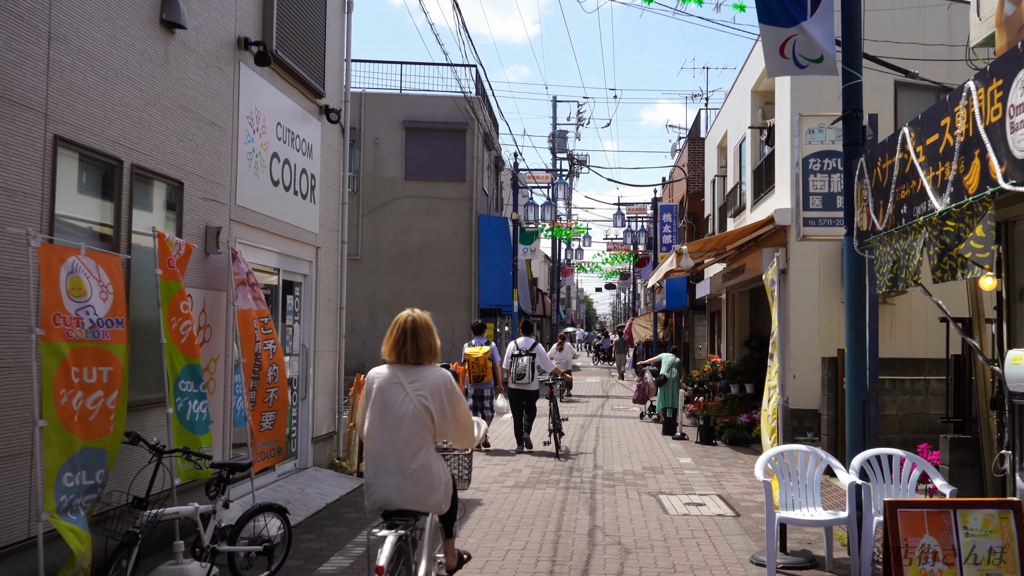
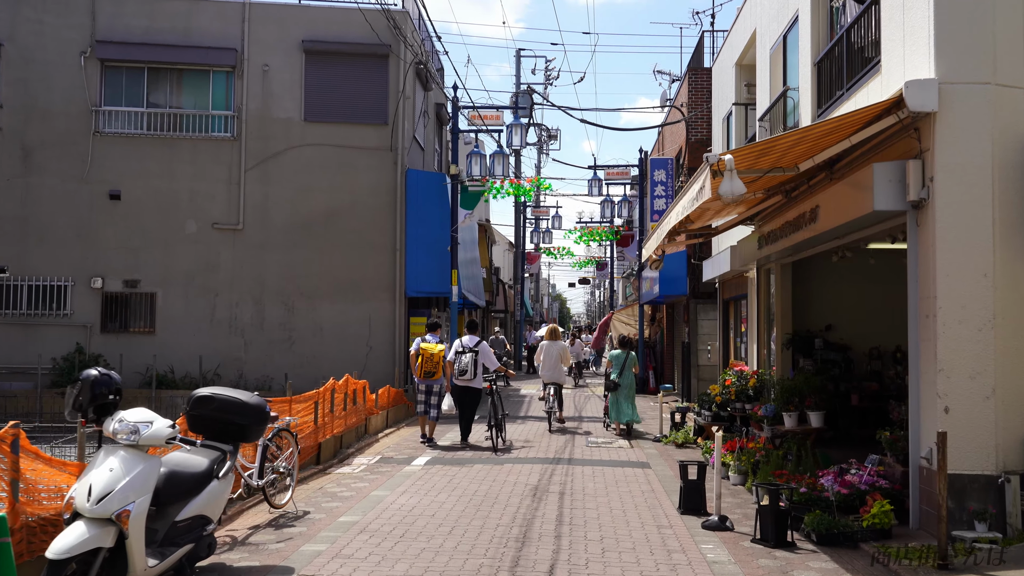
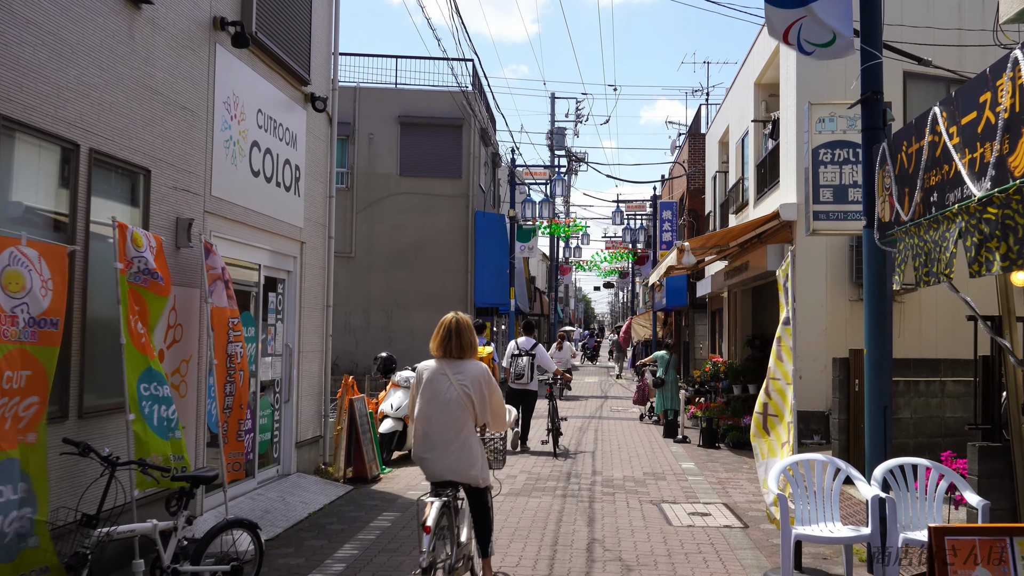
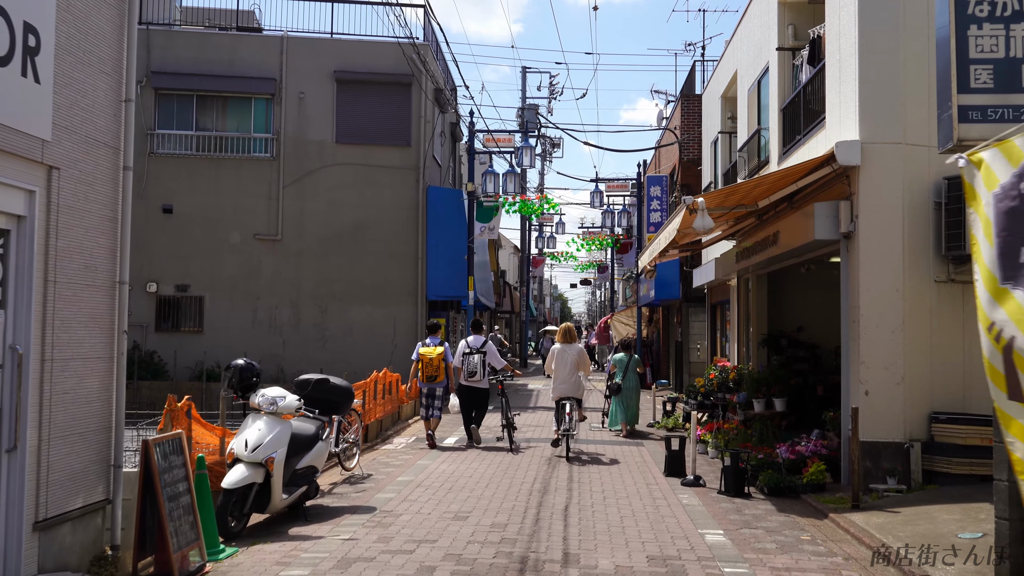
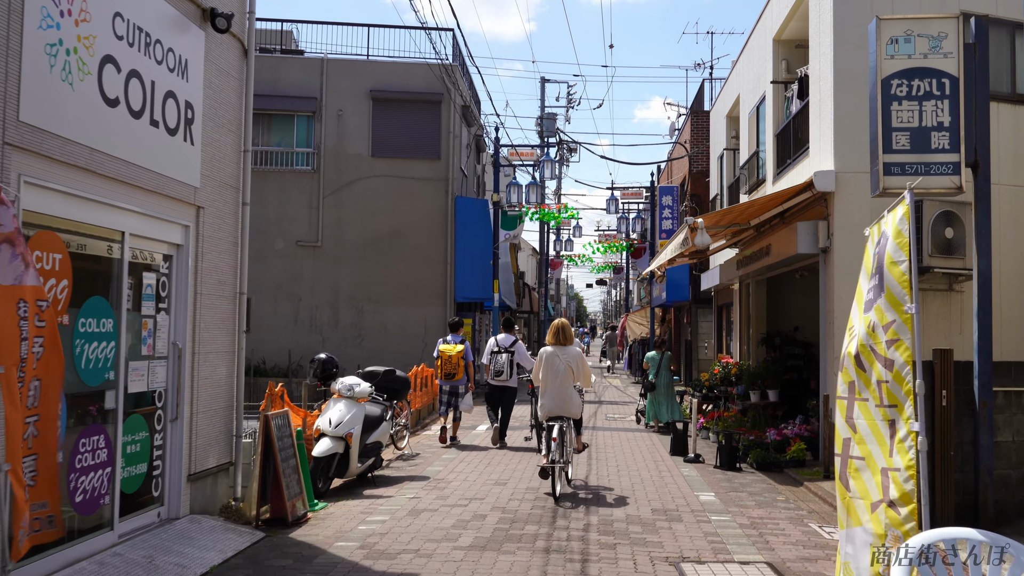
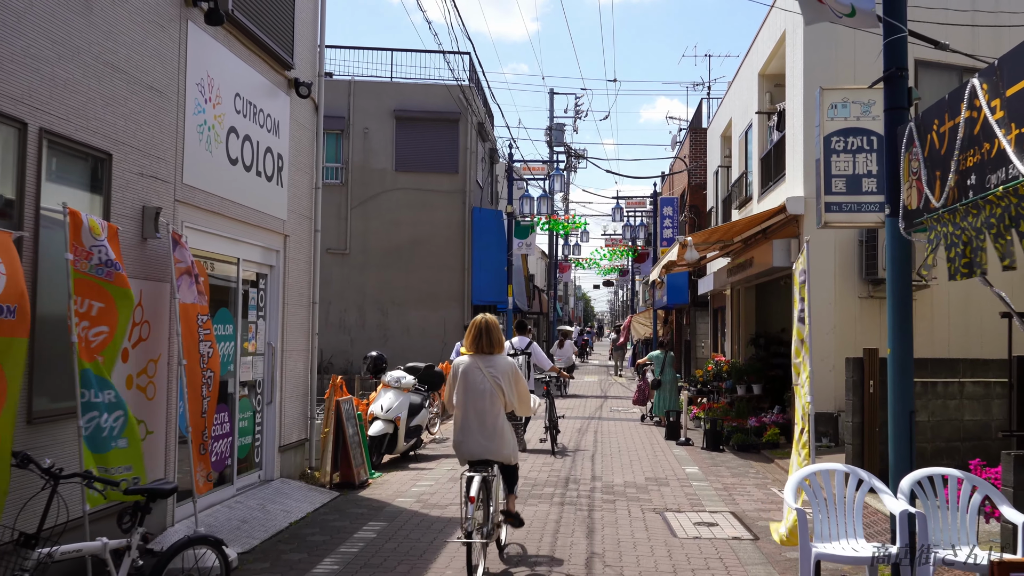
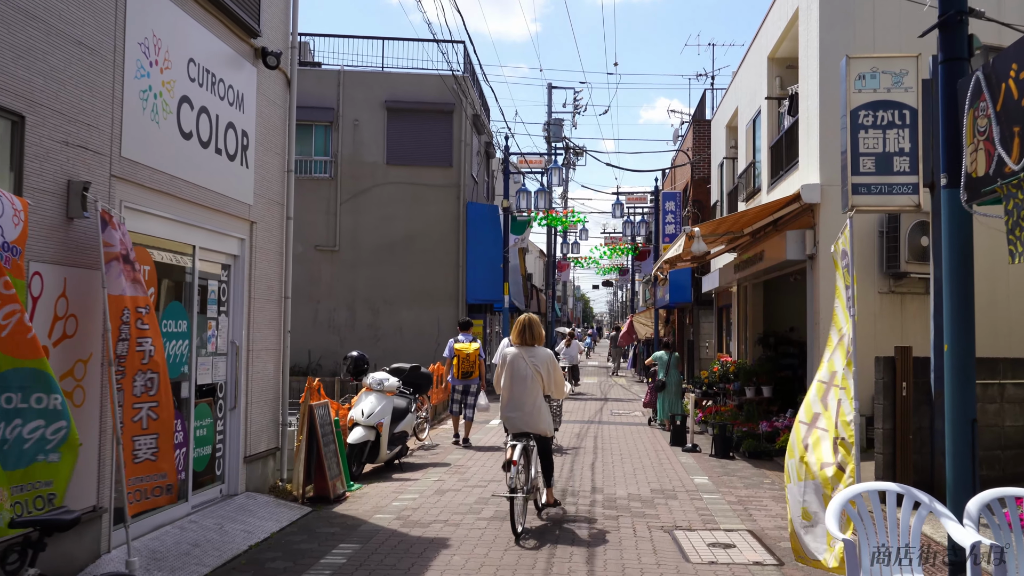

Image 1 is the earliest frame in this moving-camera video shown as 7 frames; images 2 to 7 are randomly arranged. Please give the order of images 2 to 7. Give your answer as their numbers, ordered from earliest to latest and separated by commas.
3, 6, 7, 5, 4, 2
